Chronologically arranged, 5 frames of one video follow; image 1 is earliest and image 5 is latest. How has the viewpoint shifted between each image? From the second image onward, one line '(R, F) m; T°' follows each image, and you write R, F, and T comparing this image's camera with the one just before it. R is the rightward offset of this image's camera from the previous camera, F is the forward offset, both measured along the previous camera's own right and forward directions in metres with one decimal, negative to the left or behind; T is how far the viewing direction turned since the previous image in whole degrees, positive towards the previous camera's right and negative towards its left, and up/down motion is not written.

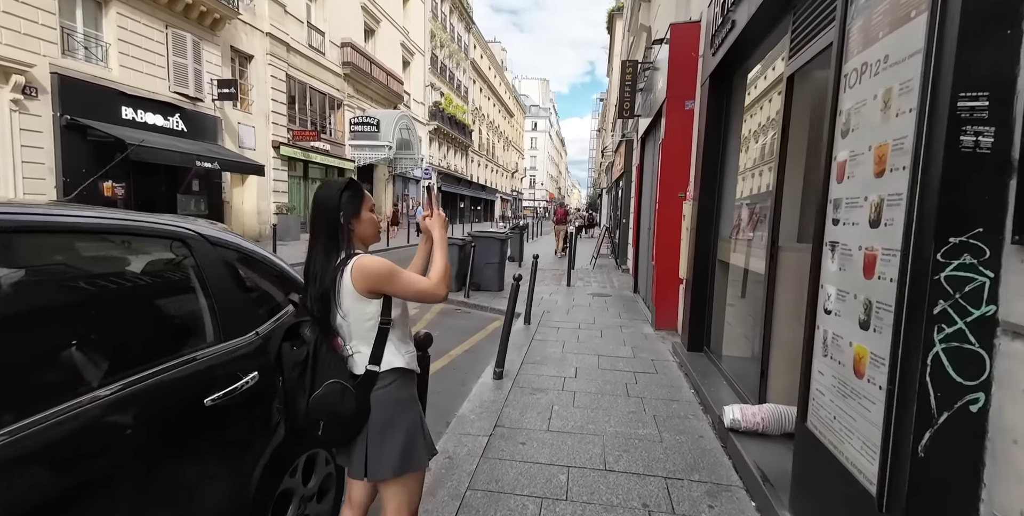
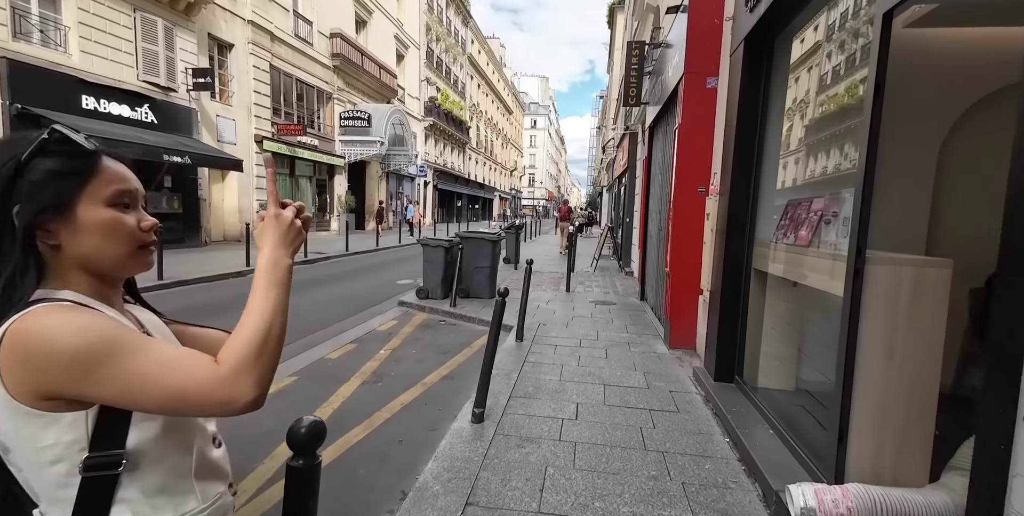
(+0.1, +0.9) m; 0°
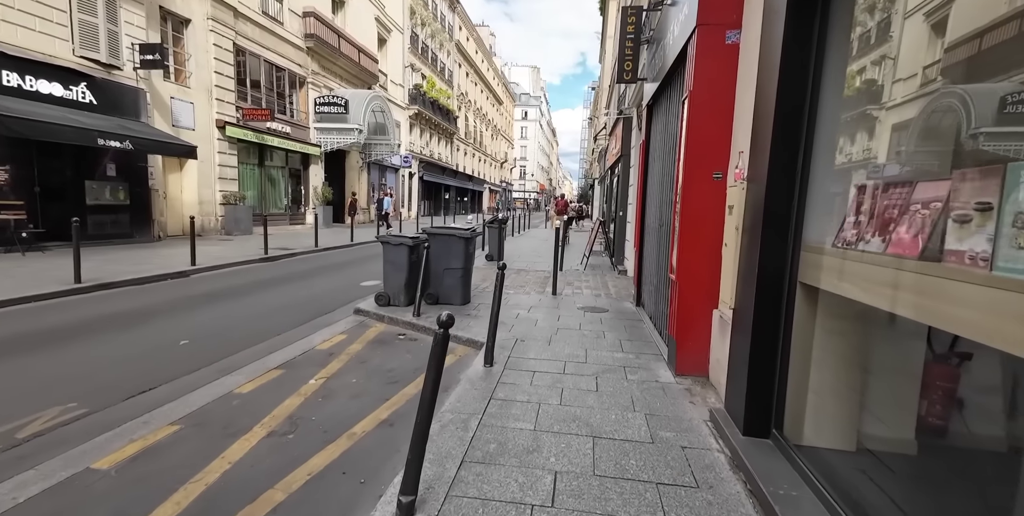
(+0.2, +1.1) m; +1°
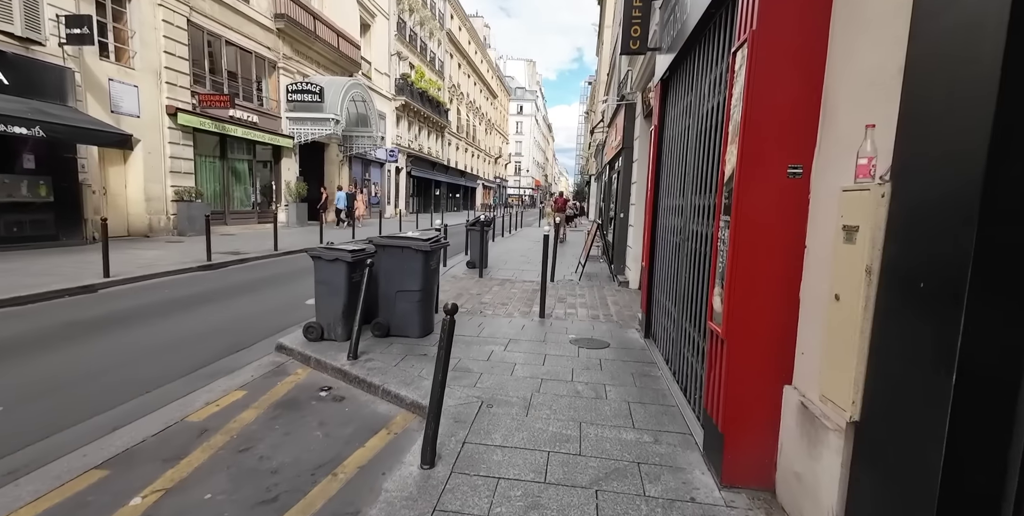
(+0.2, +1.5) m; +1°
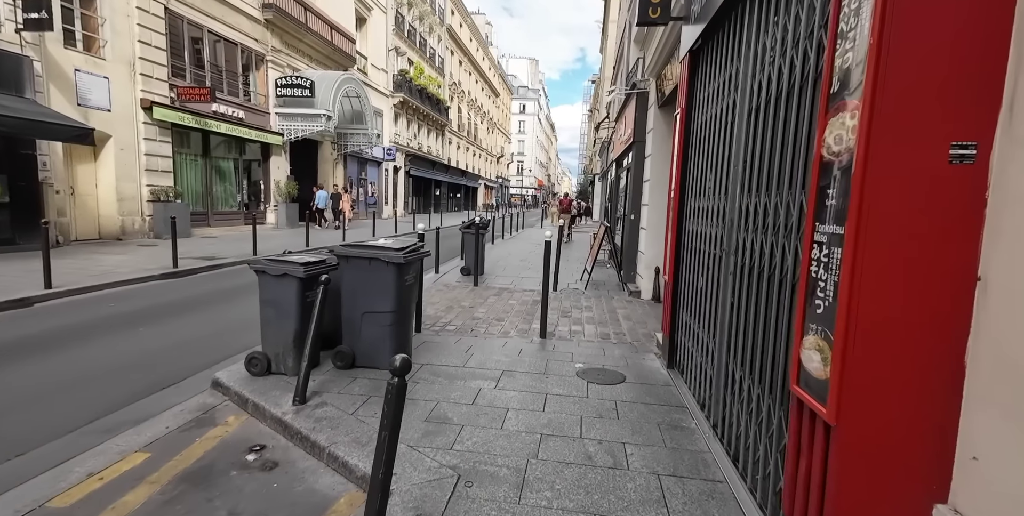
(+0.1, +1.0) m; 0°
